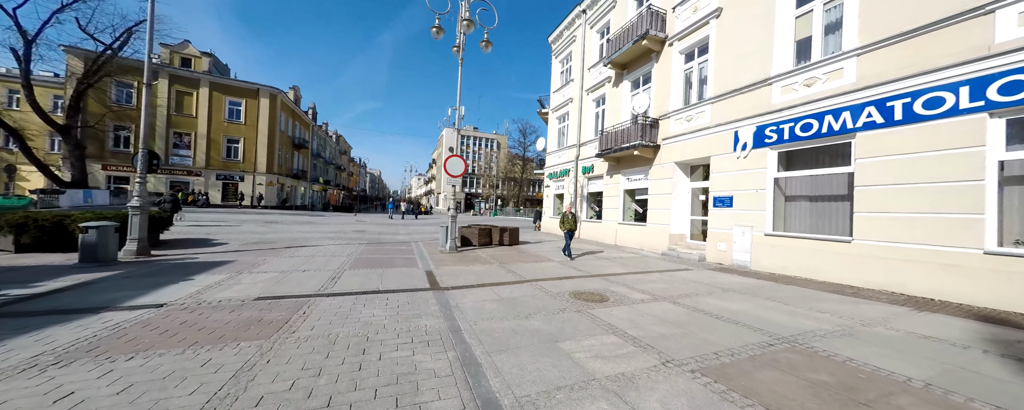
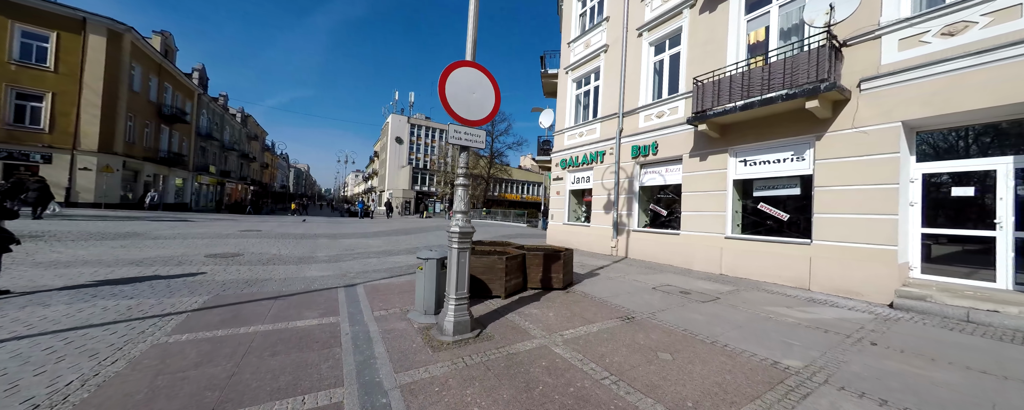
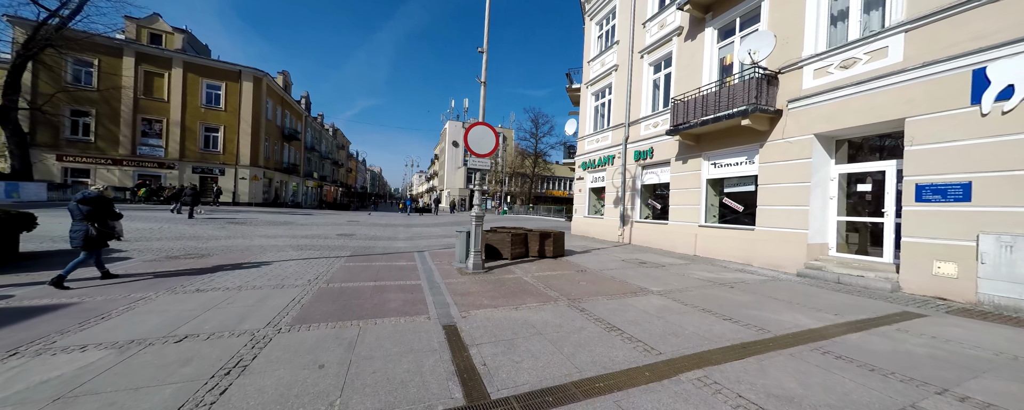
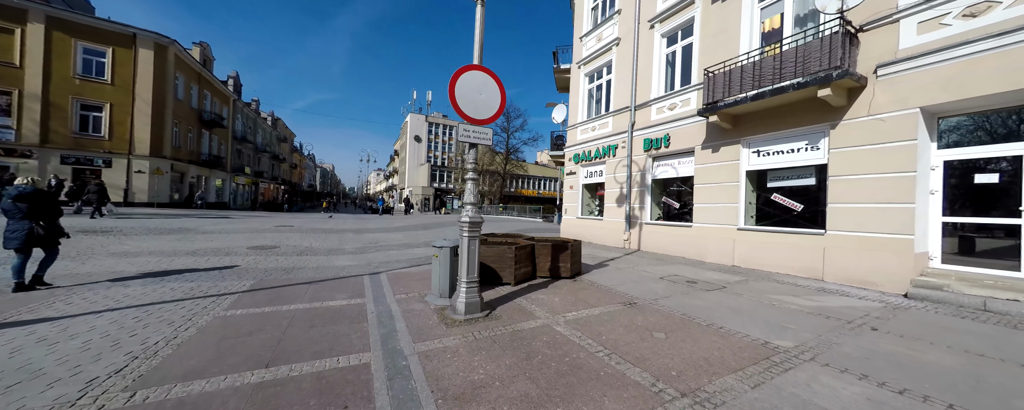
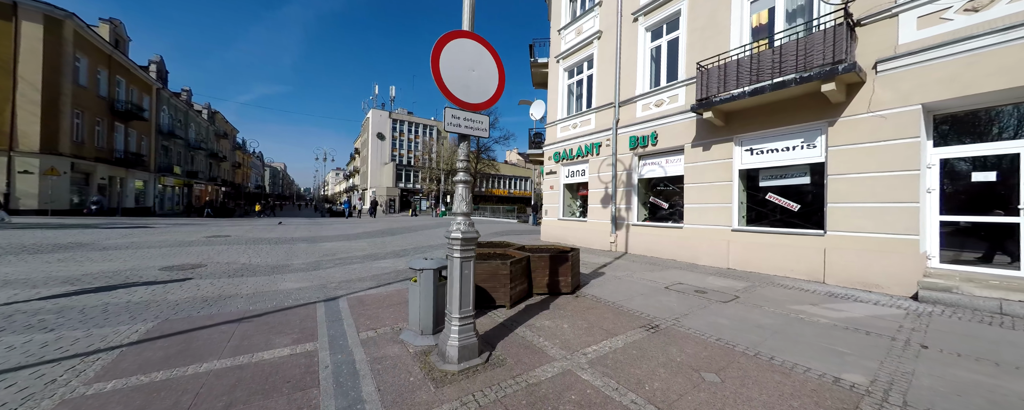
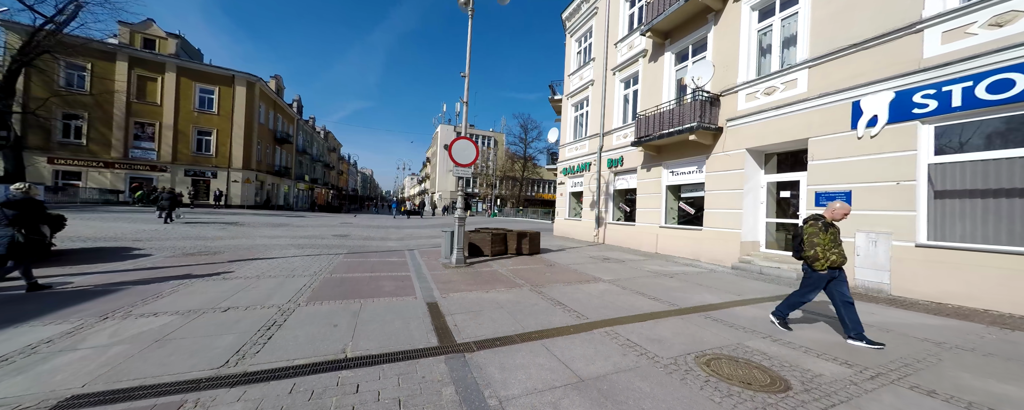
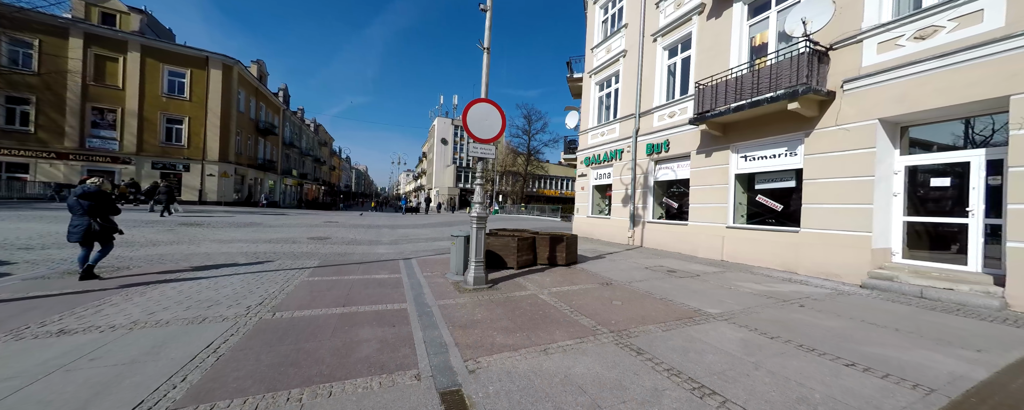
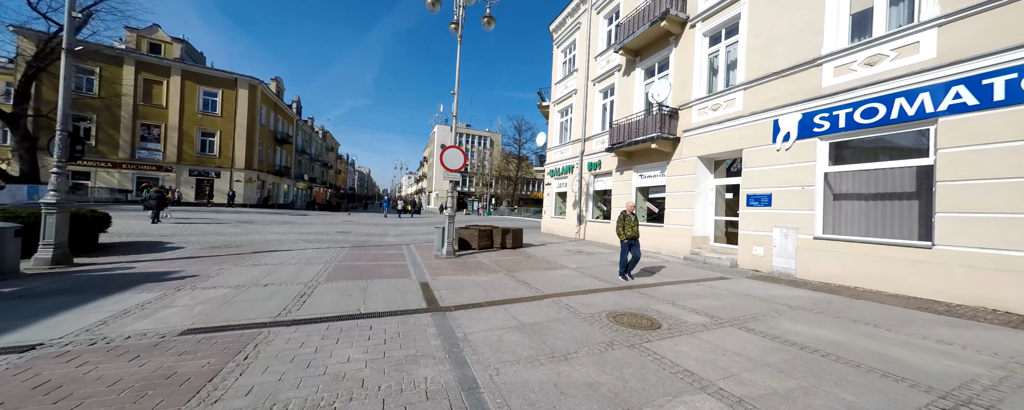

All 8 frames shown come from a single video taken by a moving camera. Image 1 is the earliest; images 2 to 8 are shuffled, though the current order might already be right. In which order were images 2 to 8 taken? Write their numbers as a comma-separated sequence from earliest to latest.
8, 6, 3, 7, 4, 2, 5
